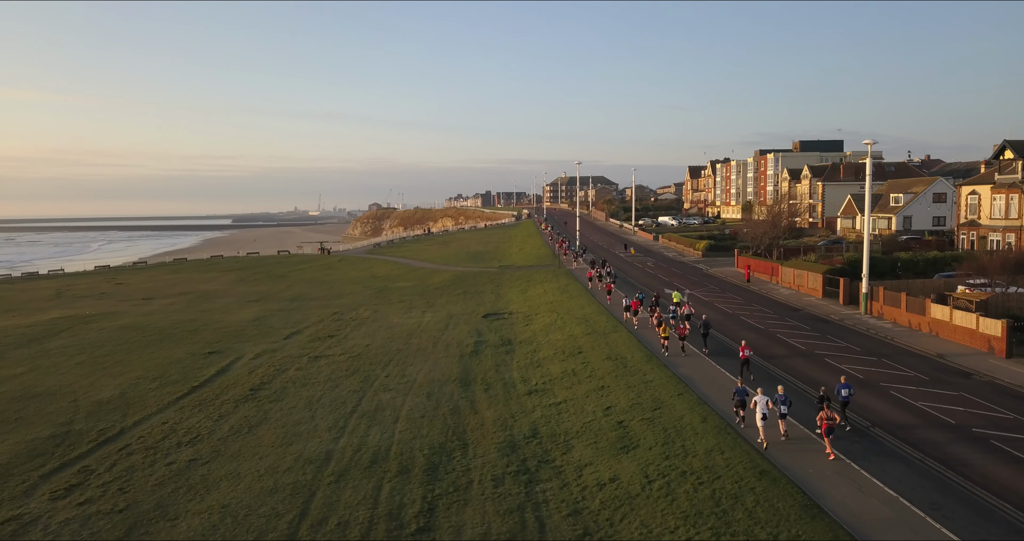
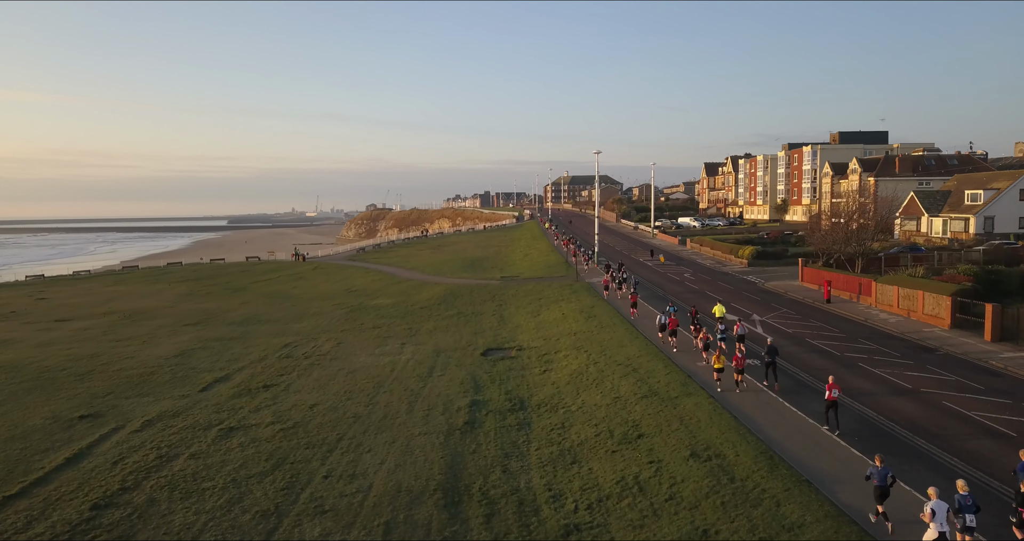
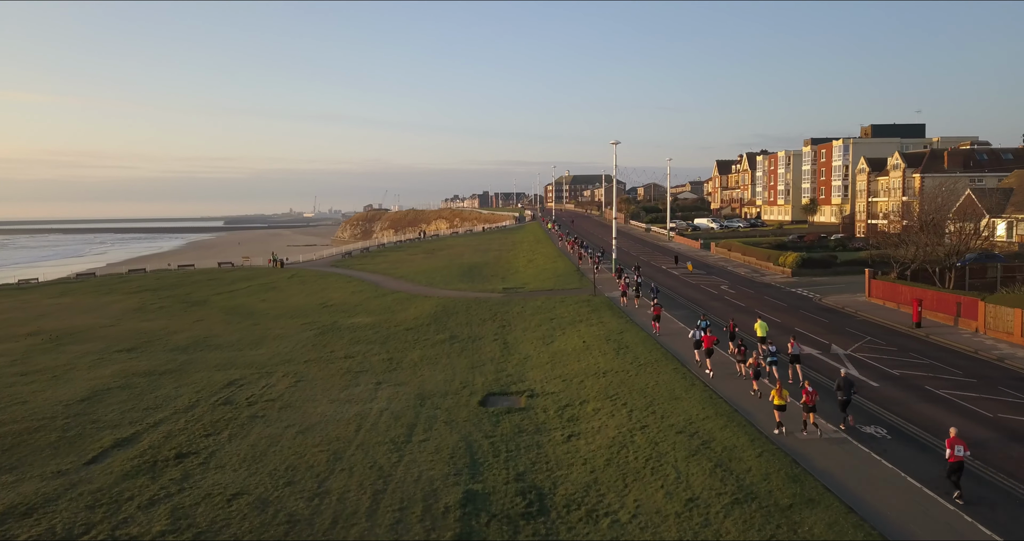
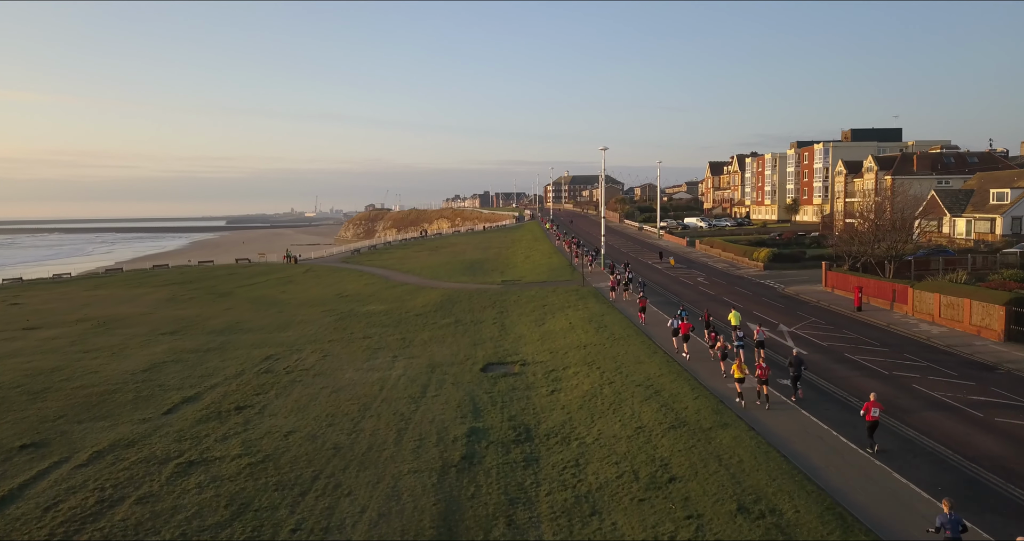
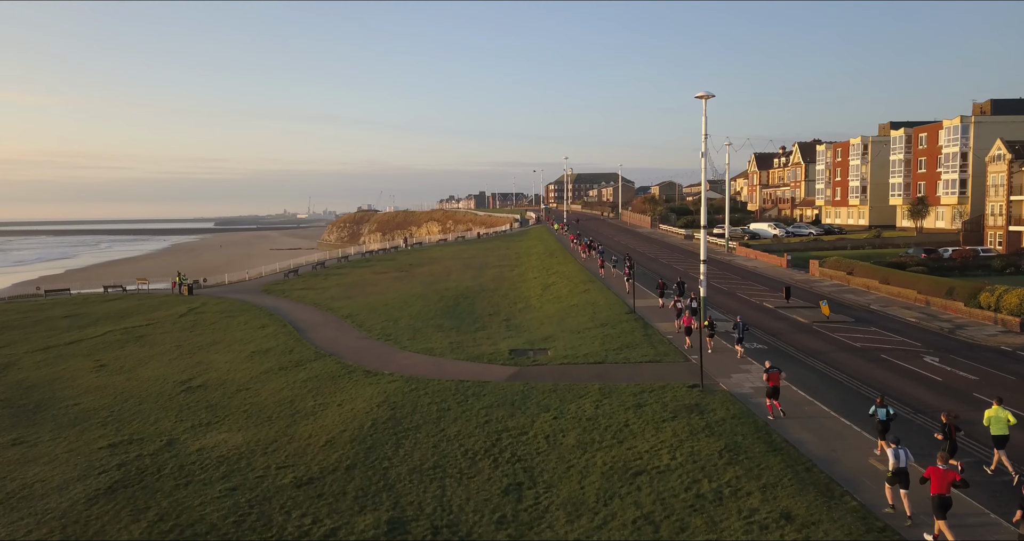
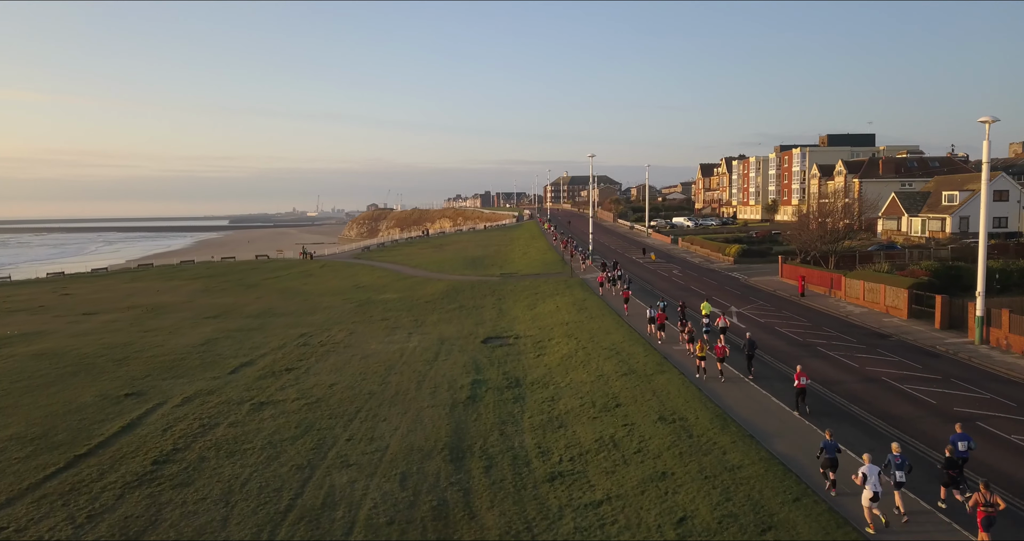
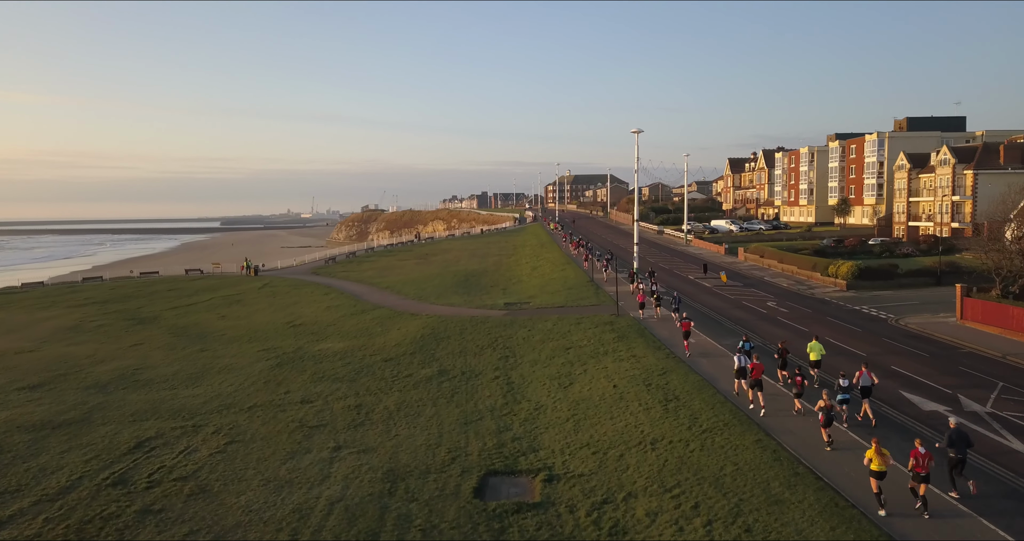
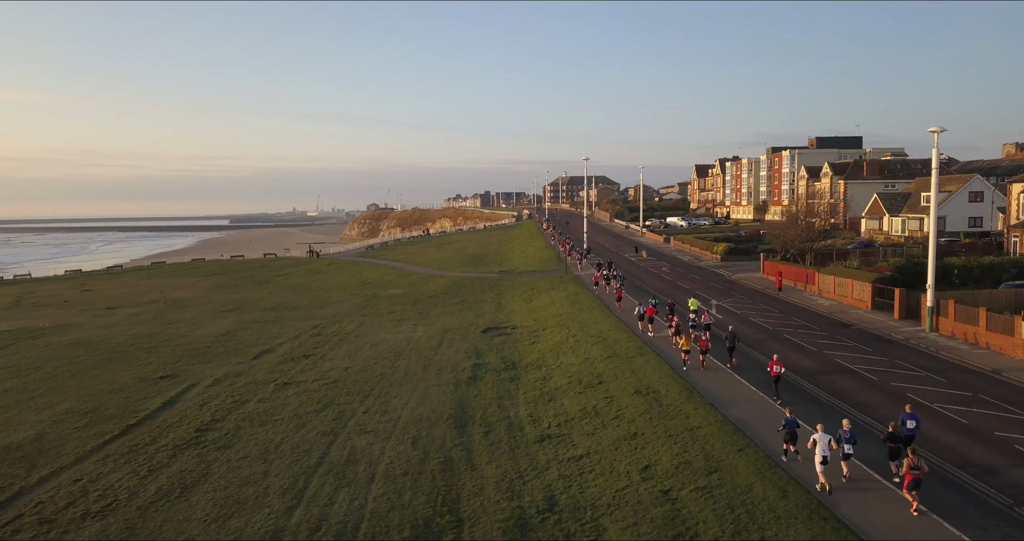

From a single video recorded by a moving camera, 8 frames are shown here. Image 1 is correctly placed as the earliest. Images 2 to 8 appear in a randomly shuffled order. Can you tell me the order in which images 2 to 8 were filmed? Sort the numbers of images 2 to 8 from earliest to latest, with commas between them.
8, 6, 2, 4, 3, 7, 5
